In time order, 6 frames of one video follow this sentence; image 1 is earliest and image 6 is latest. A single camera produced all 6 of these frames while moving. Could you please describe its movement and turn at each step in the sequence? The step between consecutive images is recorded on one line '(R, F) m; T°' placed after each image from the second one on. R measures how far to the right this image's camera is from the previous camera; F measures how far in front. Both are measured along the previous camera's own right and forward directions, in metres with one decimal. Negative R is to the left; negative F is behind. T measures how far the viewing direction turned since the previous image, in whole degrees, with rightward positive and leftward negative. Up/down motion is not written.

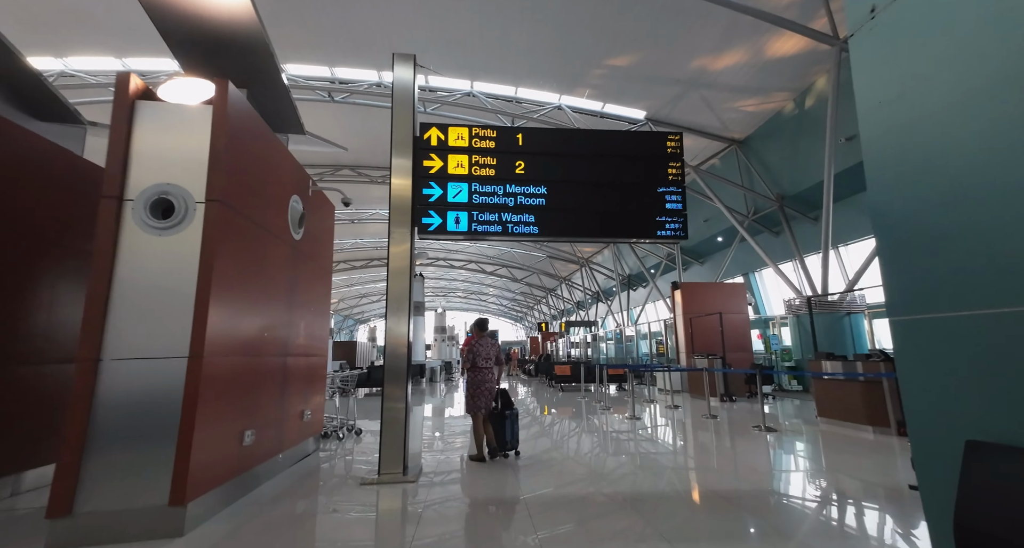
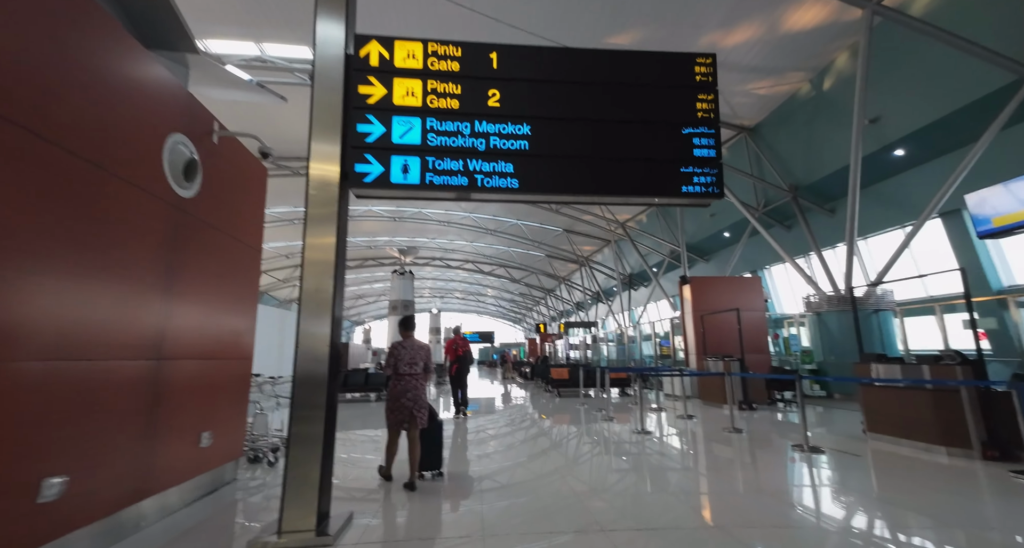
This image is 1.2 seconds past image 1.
(+0.2, +1.0) m; 0°
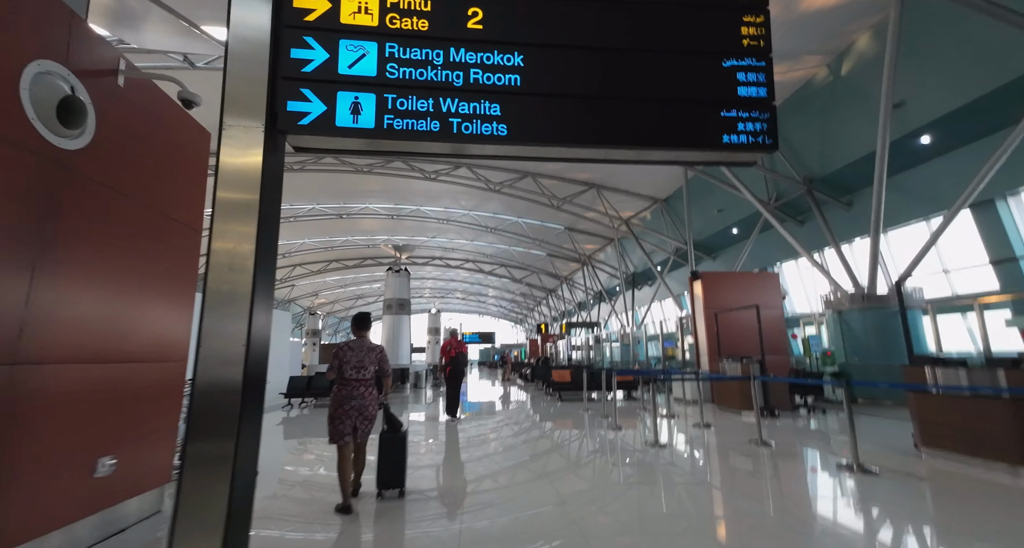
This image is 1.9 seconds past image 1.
(+0.1, +0.6) m; 0°
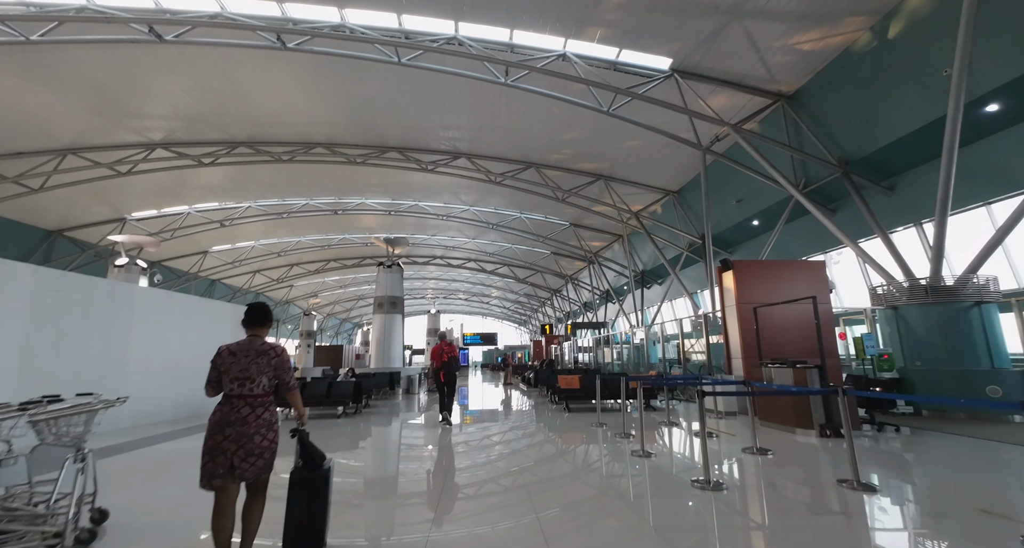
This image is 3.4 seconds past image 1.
(+0.1, +1.3) m; -1°
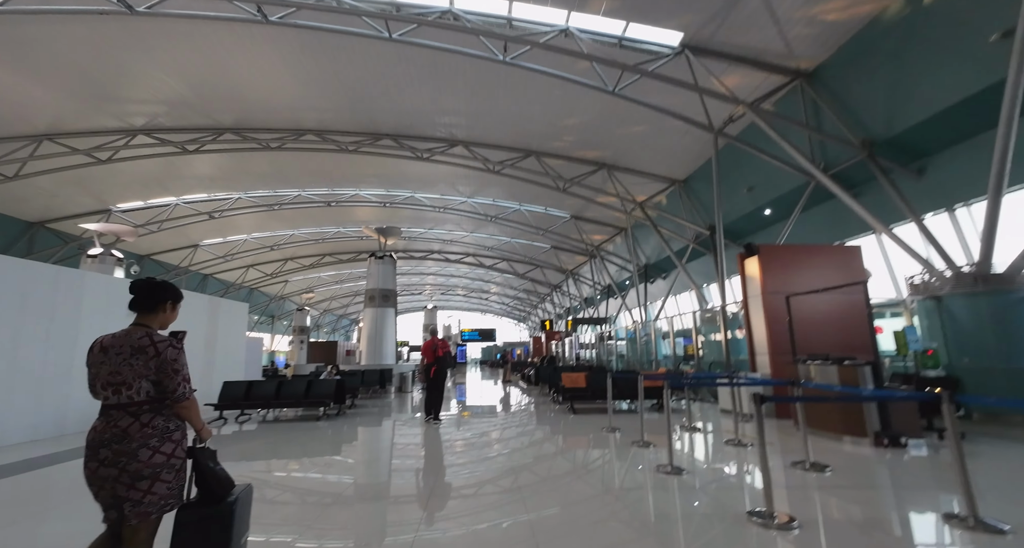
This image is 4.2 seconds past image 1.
(0.0, +0.8) m; 0°
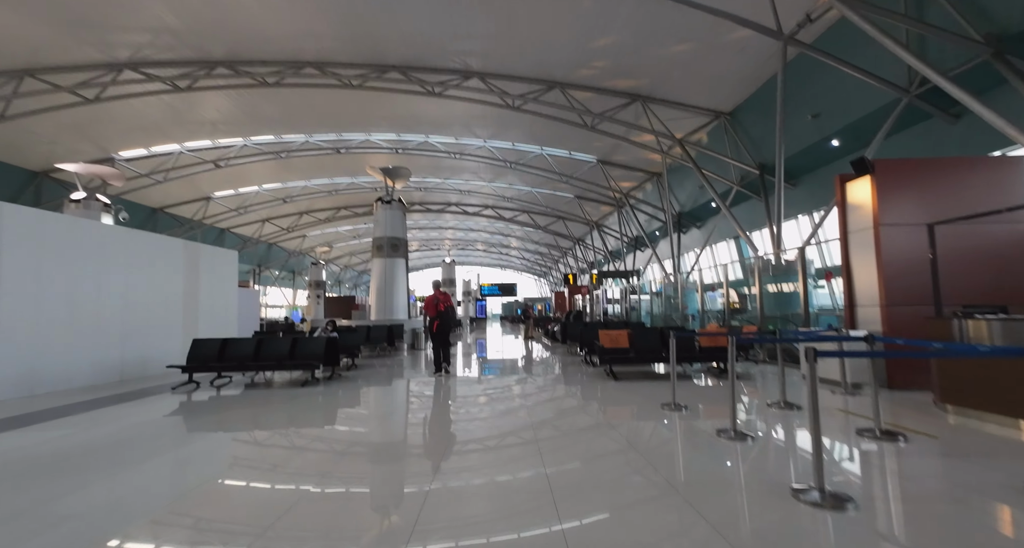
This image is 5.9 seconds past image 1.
(-0.1, +1.5) m; -3°
